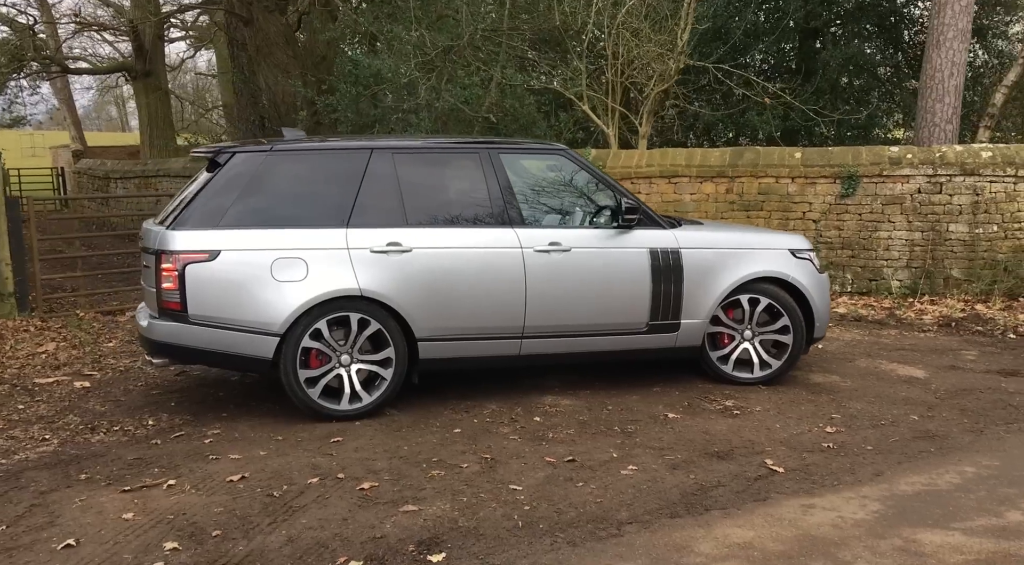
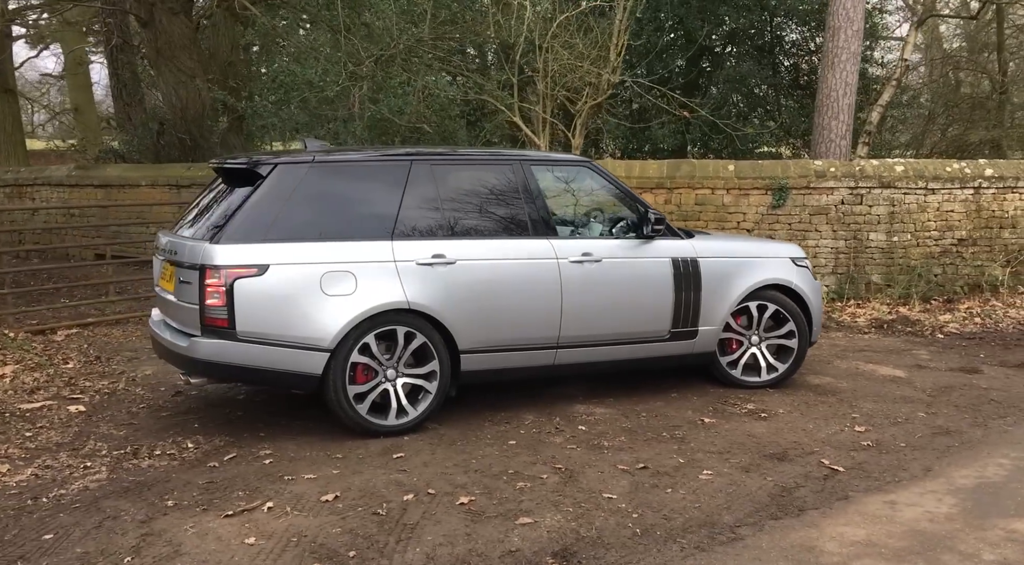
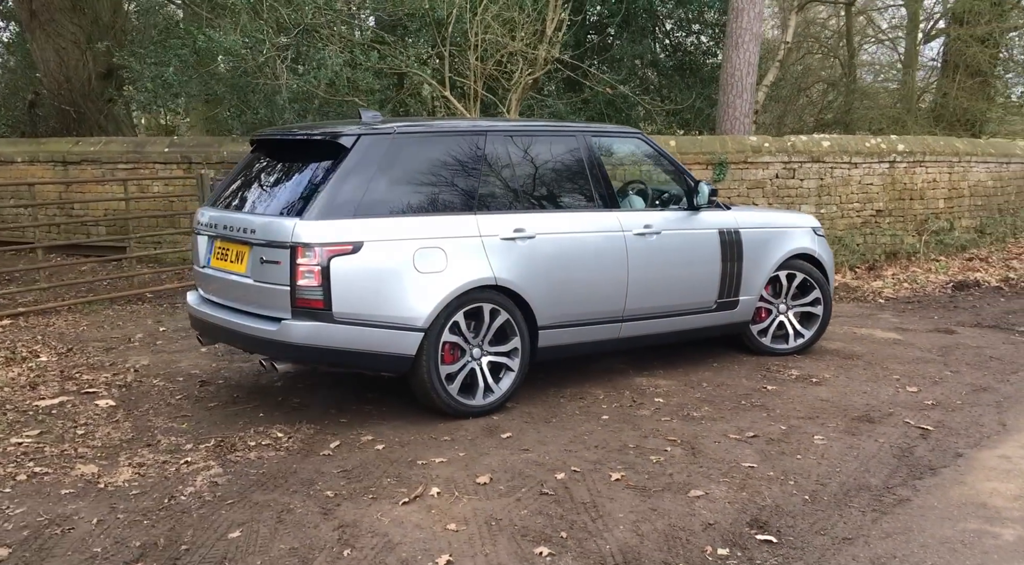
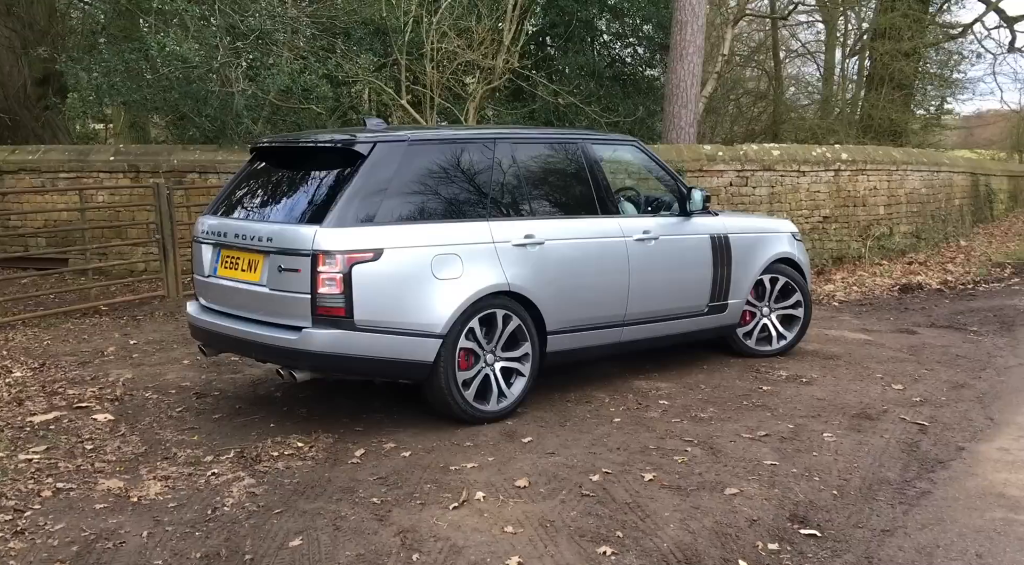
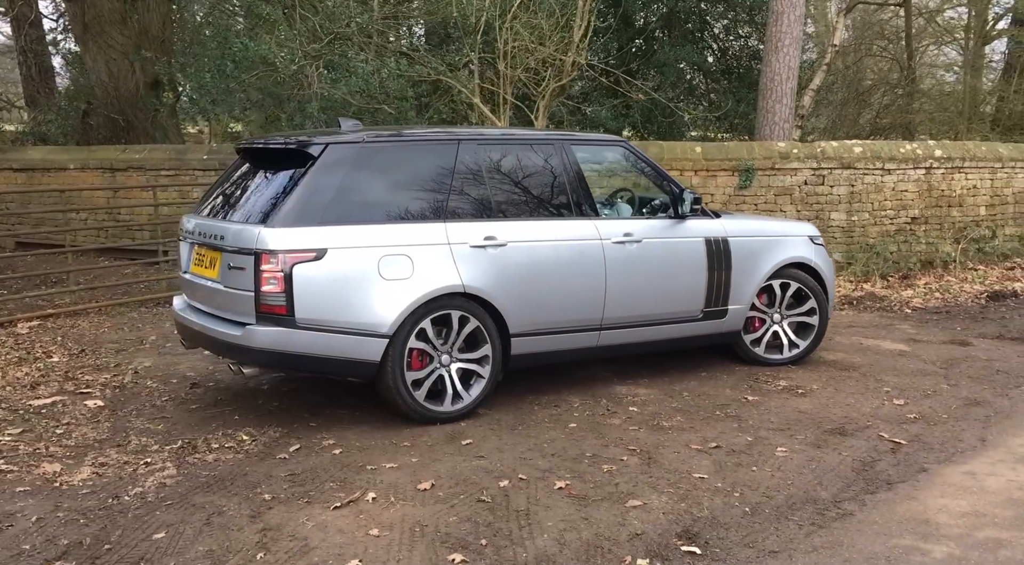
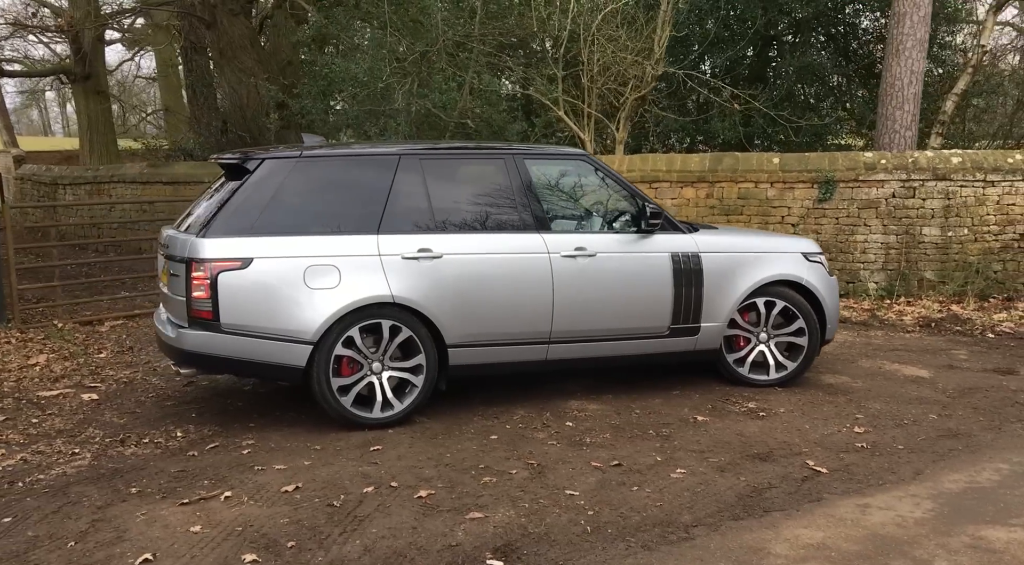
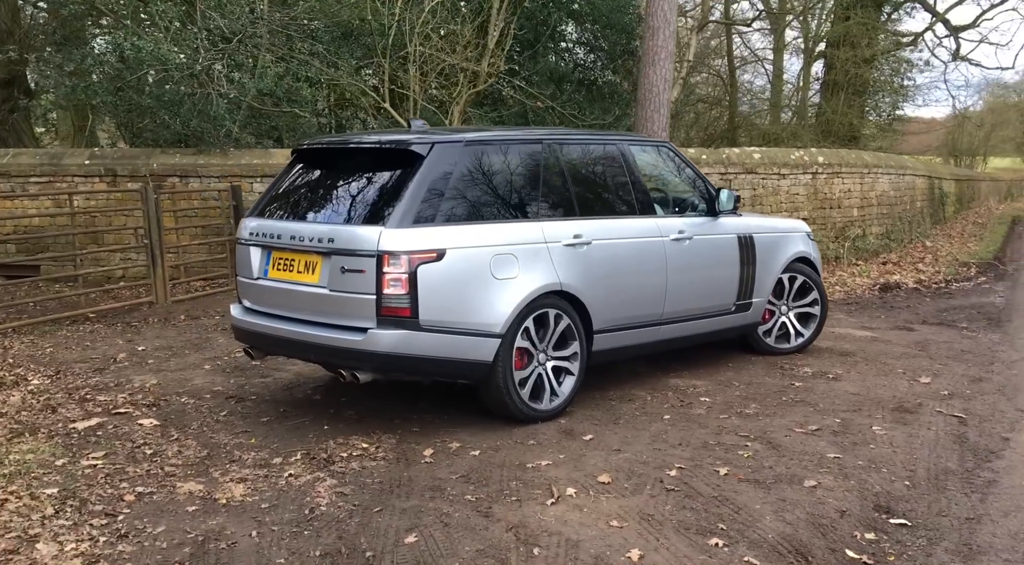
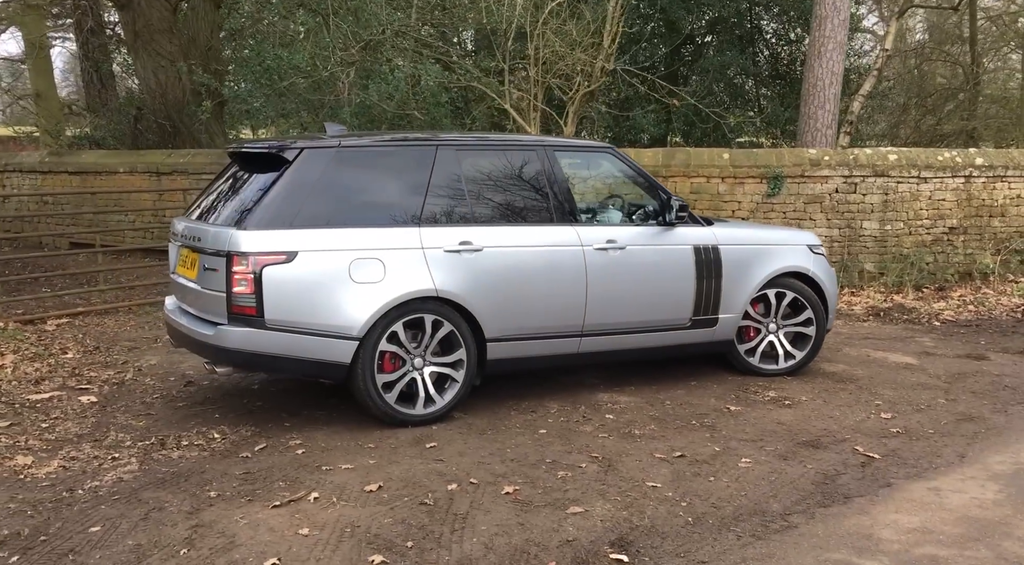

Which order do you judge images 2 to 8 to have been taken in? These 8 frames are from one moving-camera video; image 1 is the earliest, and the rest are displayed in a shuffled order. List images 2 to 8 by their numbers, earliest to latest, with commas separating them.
6, 2, 8, 5, 3, 4, 7
